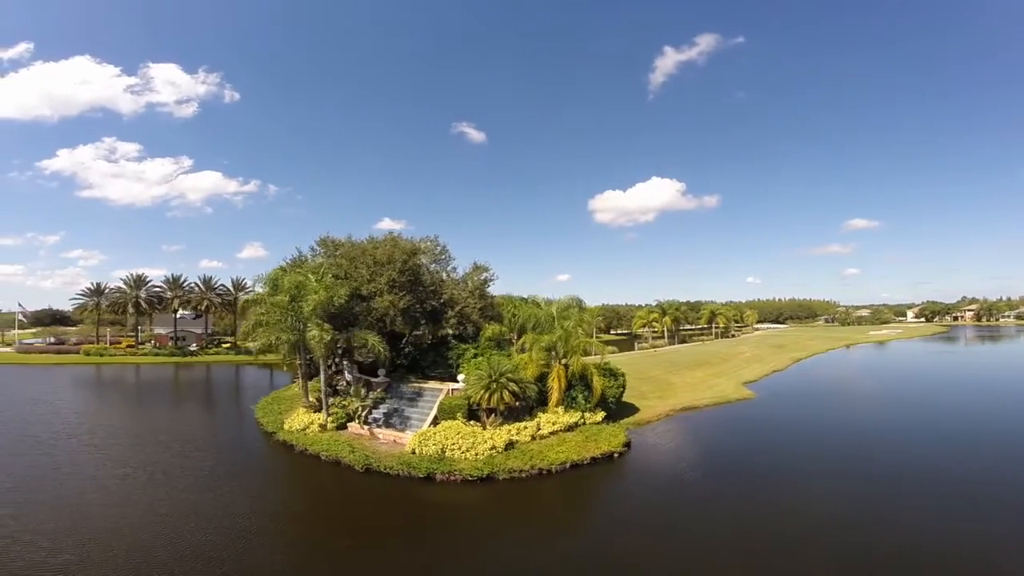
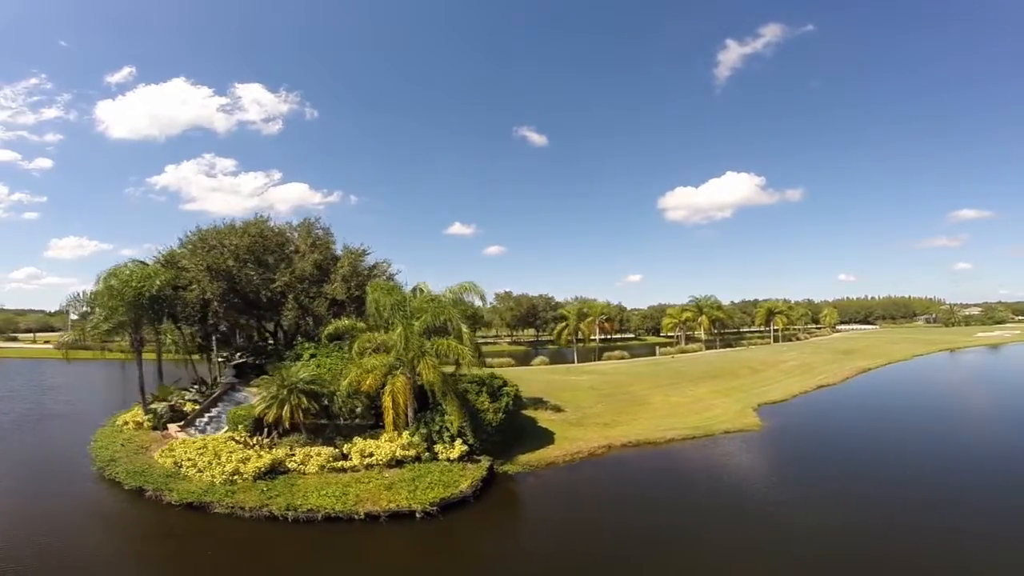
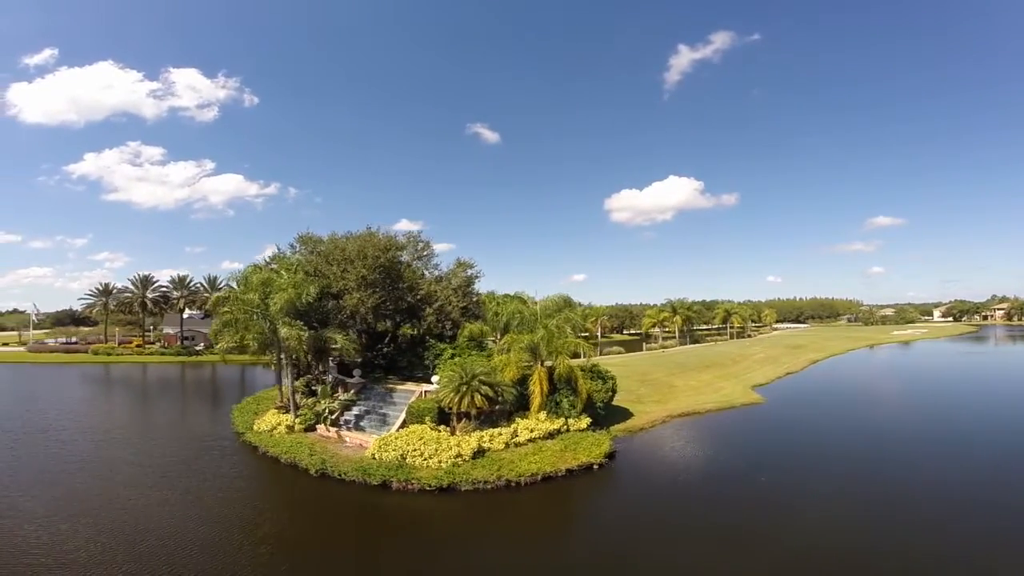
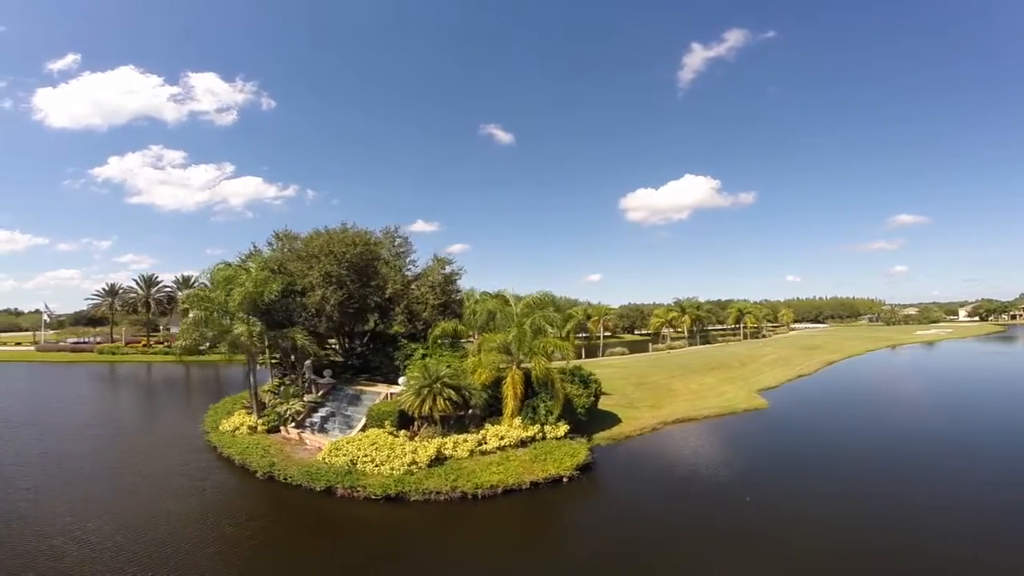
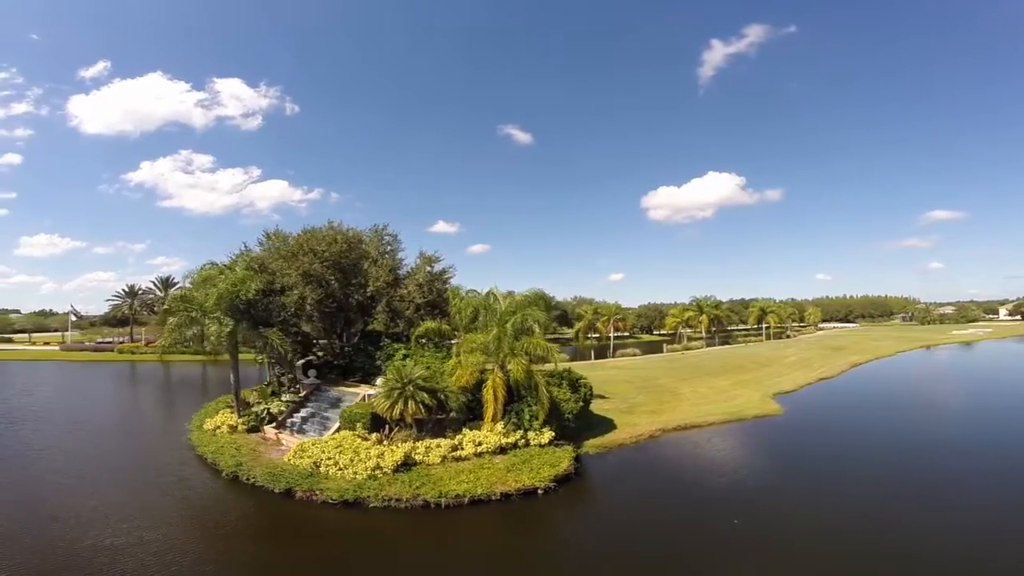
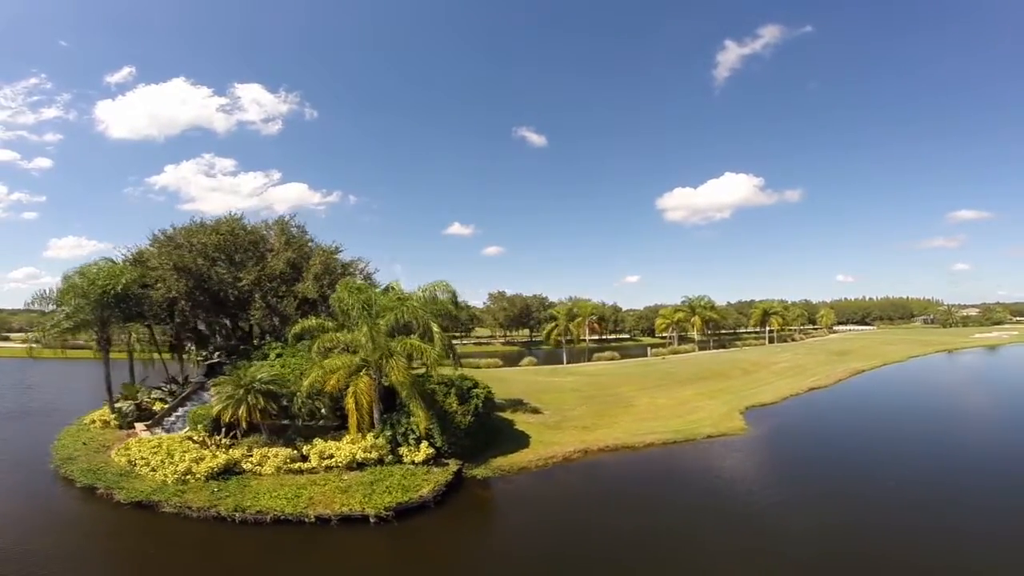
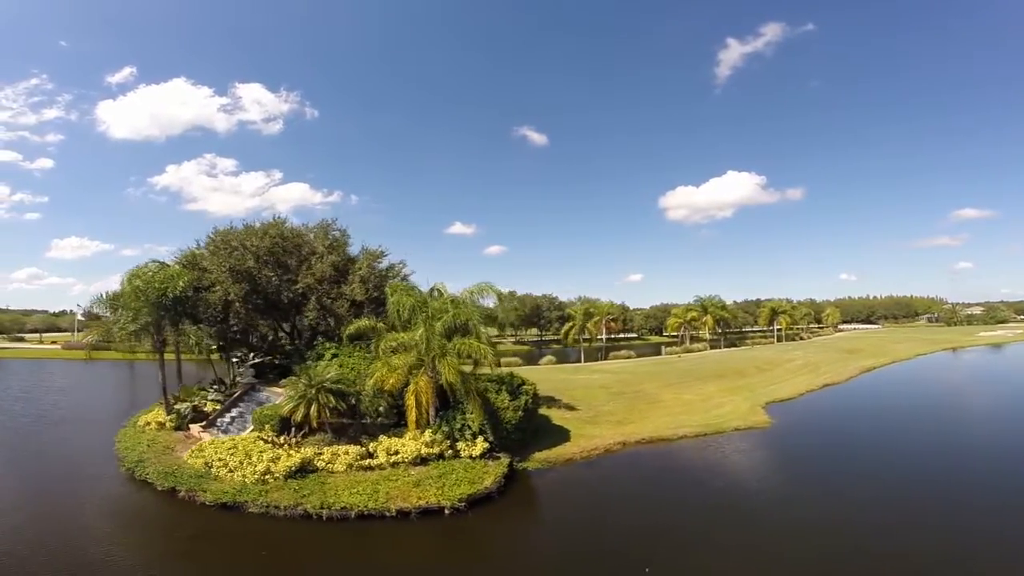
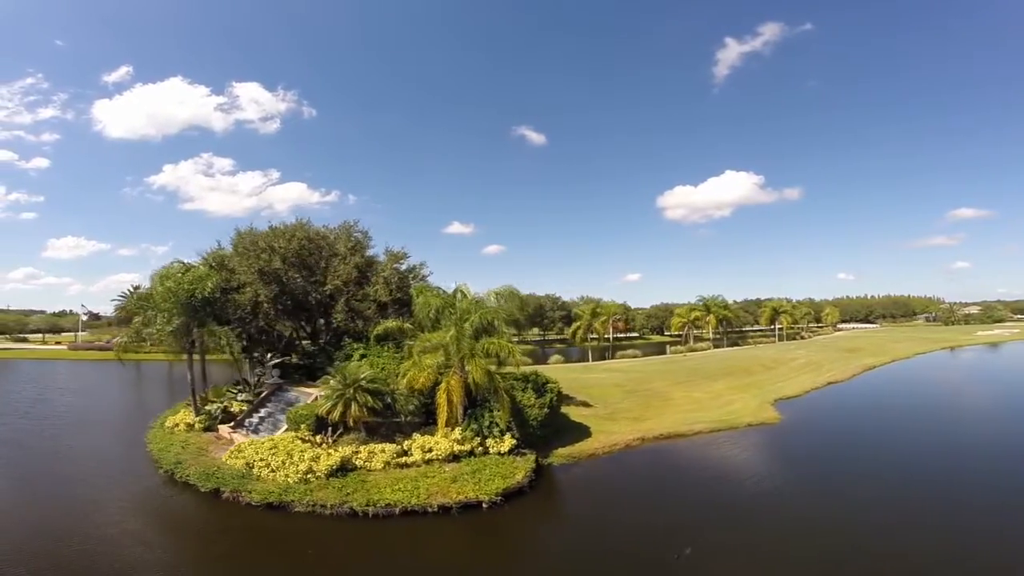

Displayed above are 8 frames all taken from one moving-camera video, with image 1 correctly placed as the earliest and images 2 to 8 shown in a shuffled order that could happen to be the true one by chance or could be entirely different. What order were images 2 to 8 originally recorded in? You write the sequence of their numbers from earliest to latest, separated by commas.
3, 4, 5, 8, 7, 2, 6
